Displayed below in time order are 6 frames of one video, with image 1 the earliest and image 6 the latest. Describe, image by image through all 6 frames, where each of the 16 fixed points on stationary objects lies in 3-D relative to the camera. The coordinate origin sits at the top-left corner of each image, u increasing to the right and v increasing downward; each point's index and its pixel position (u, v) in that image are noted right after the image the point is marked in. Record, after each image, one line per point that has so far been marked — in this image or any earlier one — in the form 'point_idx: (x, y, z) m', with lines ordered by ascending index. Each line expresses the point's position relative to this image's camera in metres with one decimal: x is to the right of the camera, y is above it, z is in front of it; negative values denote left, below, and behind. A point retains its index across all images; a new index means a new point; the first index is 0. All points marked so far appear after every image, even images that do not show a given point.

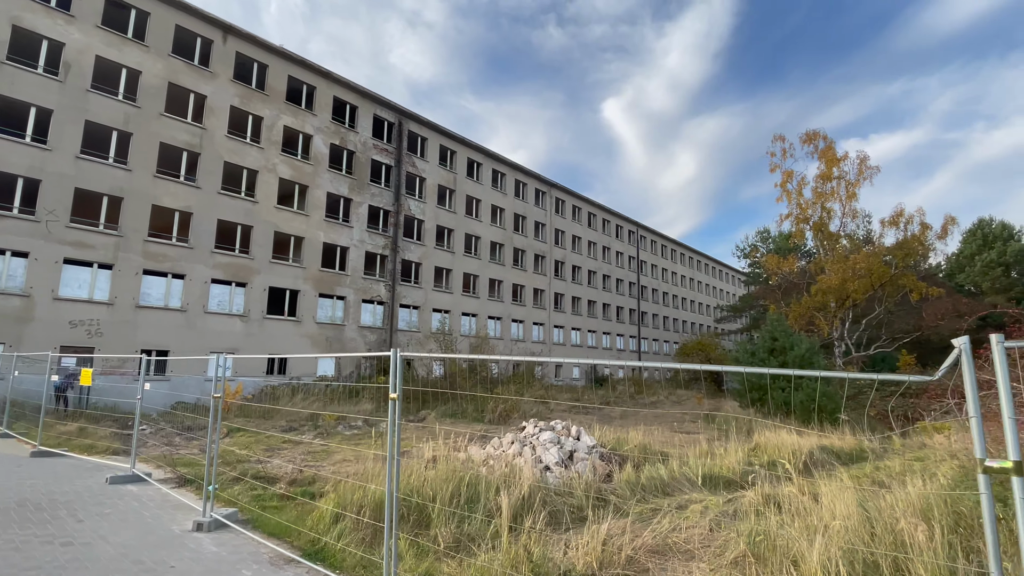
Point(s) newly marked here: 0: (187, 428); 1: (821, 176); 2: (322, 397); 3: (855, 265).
0: (-4.1, -1.8, +6.9) m
1: (+11.3, +4.1, +19.8) m
2: (-2.1, -1.2, +6.0) m
3: (+11.4, +0.7, +17.7) m
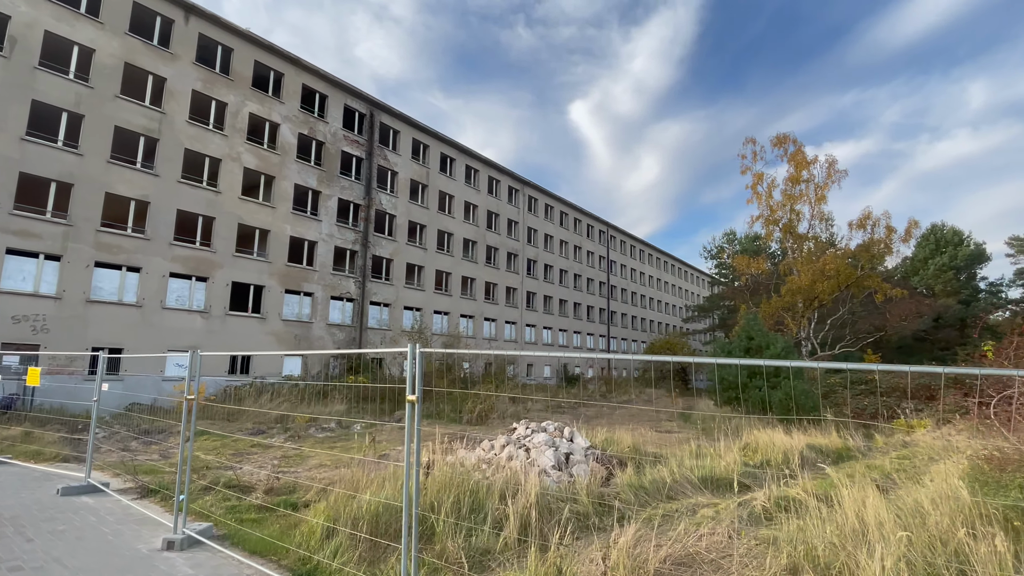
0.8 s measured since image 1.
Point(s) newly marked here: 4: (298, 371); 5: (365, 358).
0: (-4.3, -1.7, +6.4) m
1: (+10.3, +4.0, +20.2) m
2: (-2.3, -1.1, +5.6) m
3: (+10.5, +0.7, +18.2) m
4: (-2.4, -0.9, +6.2) m
5: (-1.6, -0.7, +5.5) m
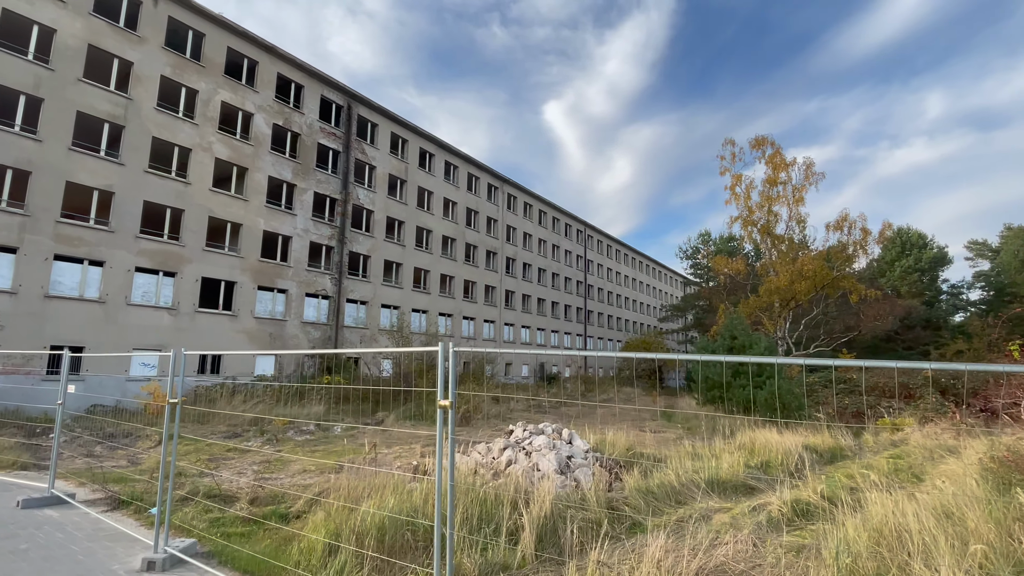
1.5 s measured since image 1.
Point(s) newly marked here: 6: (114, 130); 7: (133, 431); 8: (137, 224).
0: (-4.4, -1.6, +6.0) m
1: (+9.6, +4.0, +20.5) m
2: (-2.4, -1.1, +5.3) m
3: (+9.8, +0.7, +18.5) m
4: (-2.5, -0.9, +5.8) m
5: (-1.6, -0.7, +5.2) m
6: (-14.3, +5.8, +19.8) m
7: (-4.0, -1.5, +5.8) m
8: (-13.5, +2.3, +19.8) m
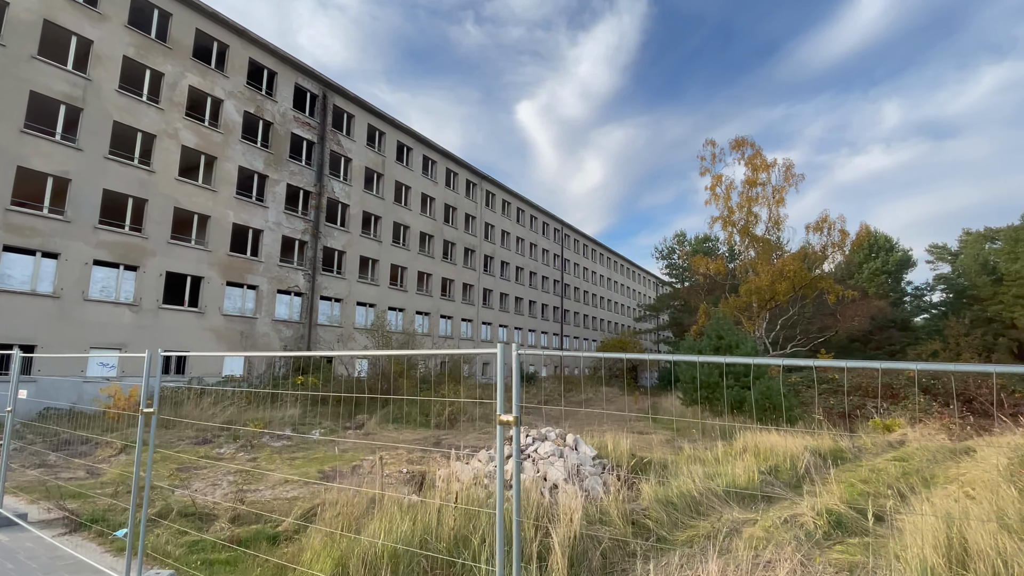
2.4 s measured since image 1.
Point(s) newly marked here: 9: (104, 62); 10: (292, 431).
0: (-4.4, -1.5, +5.5) m
1: (+8.8, +4.0, +20.7) m
2: (-2.4, -1.0, +4.9) m
3: (+9.1, +0.6, +18.7) m
4: (-2.6, -0.8, +5.4) m
5: (-1.7, -0.6, +4.8) m
6: (-15.0, +5.9, +18.8) m
7: (-4.1, -1.5, +5.3) m
8: (-14.2, +2.5, +18.7) m
9: (-14.5, +7.9, +19.5) m
10: (-2.0, -1.3, +5.0) m
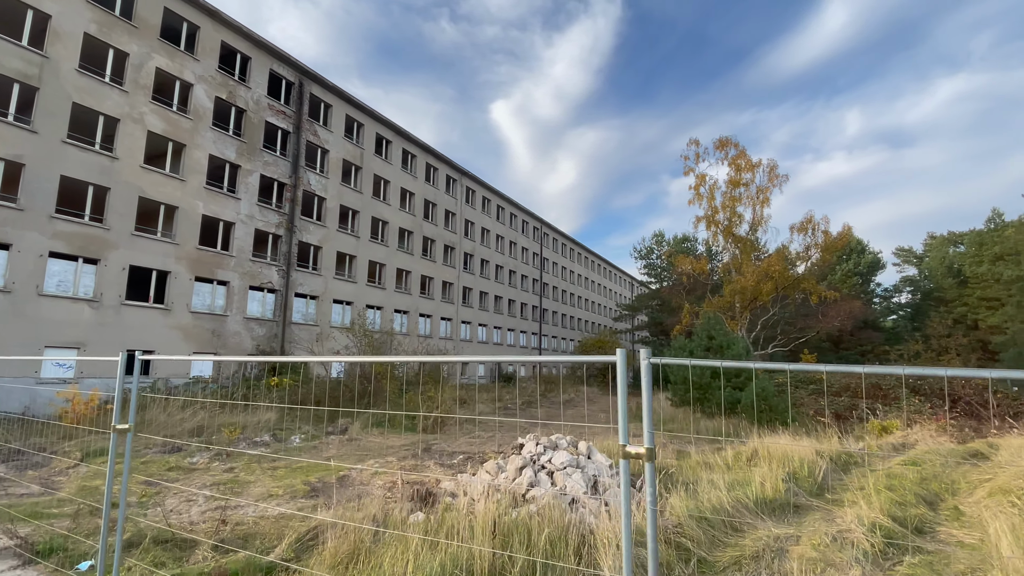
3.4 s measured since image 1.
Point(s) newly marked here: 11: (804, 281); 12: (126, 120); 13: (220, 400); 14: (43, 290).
0: (-4.4, -1.5, +4.9) m
1: (+8.0, +4.0, +20.8) m
2: (-2.3, -0.9, +4.5) m
3: (+8.4, +0.6, +18.8) m
4: (-2.6, -0.8, +4.9) m
5: (-1.6, -0.6, +4.4) m
6: (-15.6, +6.1, +17.6) m
7: (-4.1, -1.4, +4.8) m
8: (-14.8, +2.6, +17.7) m
9: (-15.1, +8.1, +18.4) m
10: (-2.0, -1.2, +4.6) m
11: (+10.2, +0.2, +19.5) m
12: (-14.1, +5.9, +19.9) m
13: (-2.3, -0.9, +4.5) m
14: (-14.8, -0.1, +17.3) m
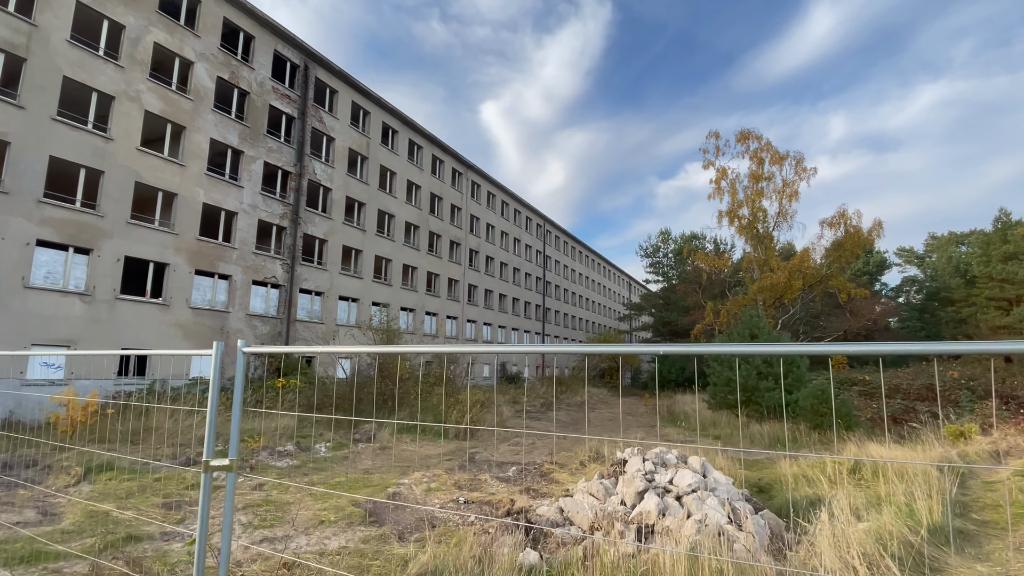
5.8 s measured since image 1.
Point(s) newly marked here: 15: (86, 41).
0: (-3.8, -1.3, +4.1) m
1: (+8.3, +4.0, +20.3) m
2: (-1.7, -0.8, +3.7) m
3: (+8.7, +0.7, +18.3) m
4: (-2.0, -0.6, +4.2) m
5: (-1.0, -0.4, +3.7) m
6: (-15.3, +6.2, +16.7) m
7: (-3.5, -1.3, +4.0) m
8: (-14.5, +2.8, +16.7) m
9: (-14.7, +8.2, +17.4) m
10: (-1.4, -1.1, +3.9) m
11: (+10.5, +0.3, +19.0) m
12: (-13.8, +6.0, +19.0) m
13: (-1.7, -0.8, +3.8) m
14: (-14.4, 0.0, +16.3) m
15: (-14.6, +7.8, +18.7) m
